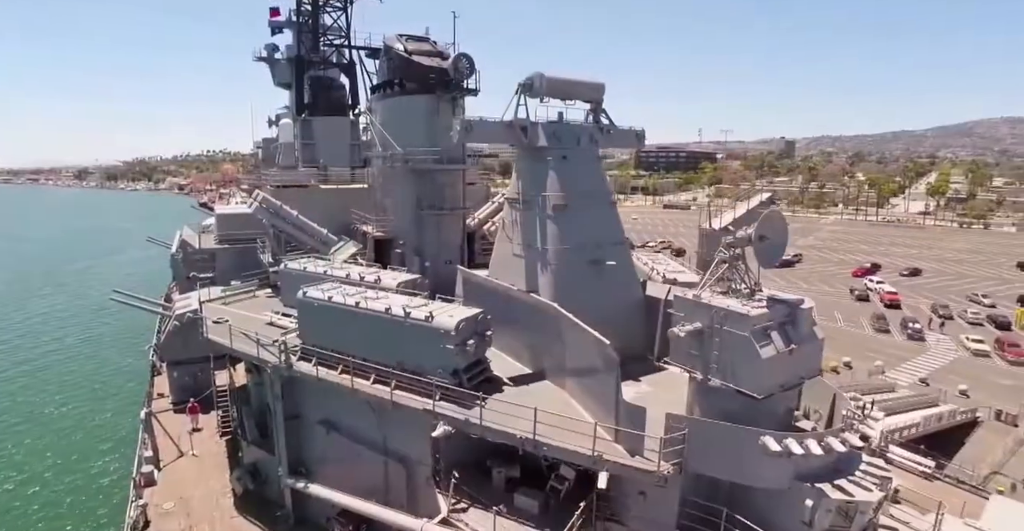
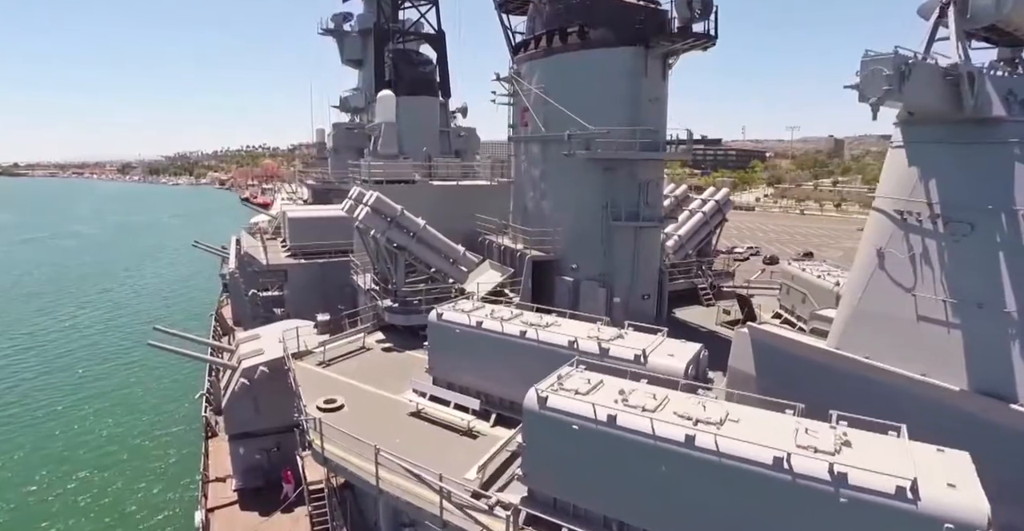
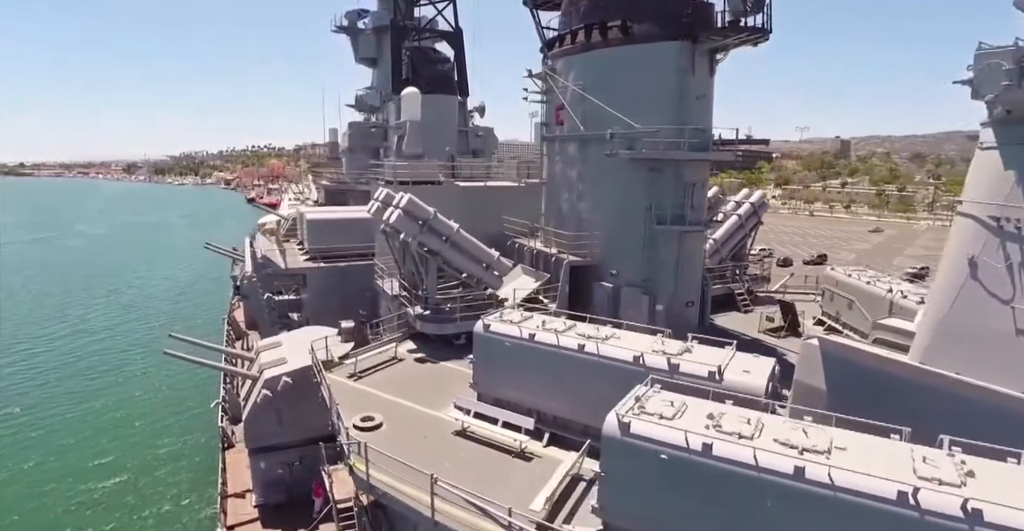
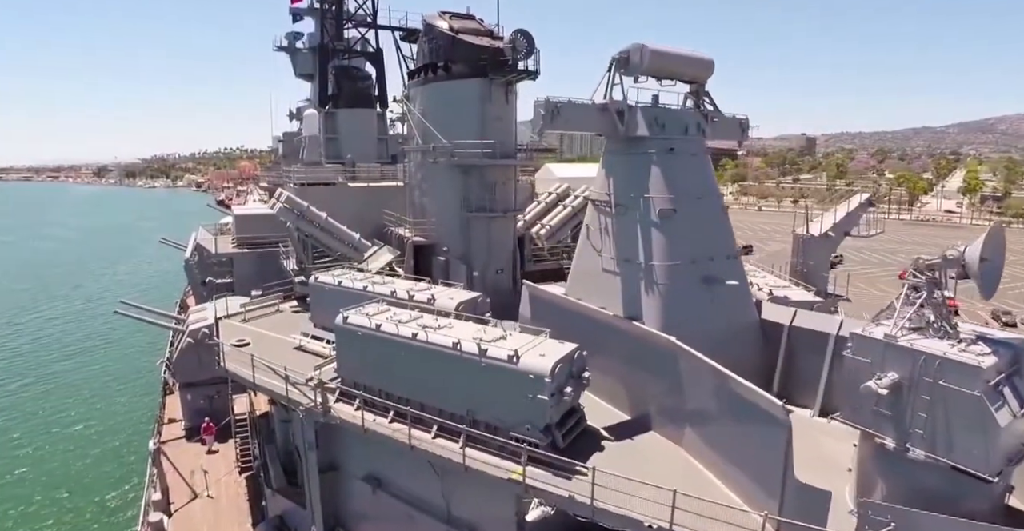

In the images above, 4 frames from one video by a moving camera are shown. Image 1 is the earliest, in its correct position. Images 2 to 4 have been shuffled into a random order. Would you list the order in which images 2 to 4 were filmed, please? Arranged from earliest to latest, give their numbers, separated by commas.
4, 2, 3
